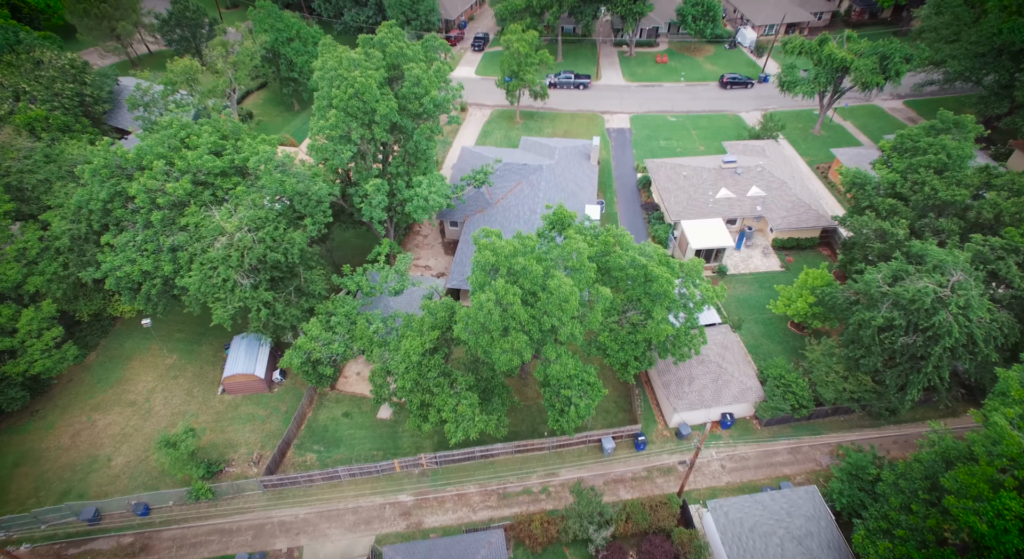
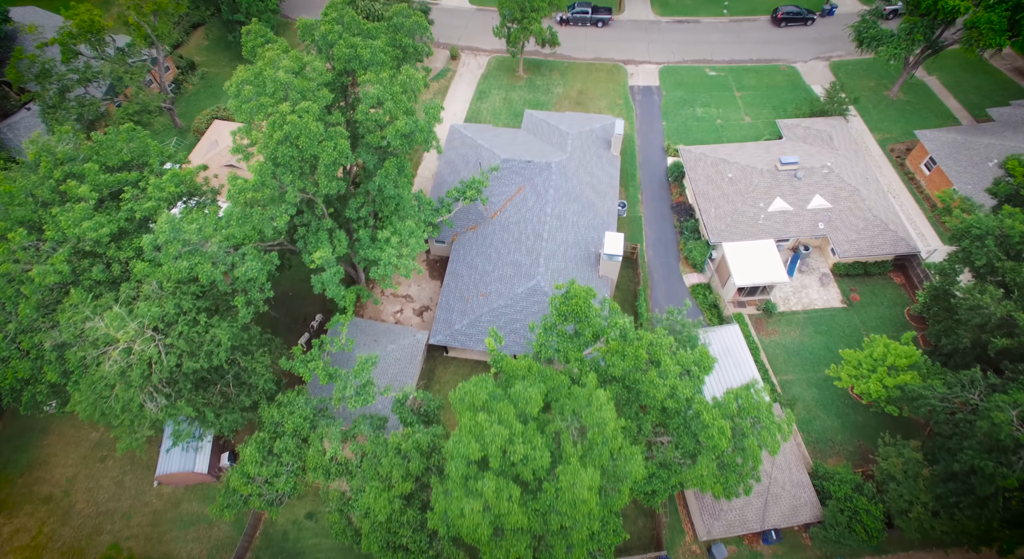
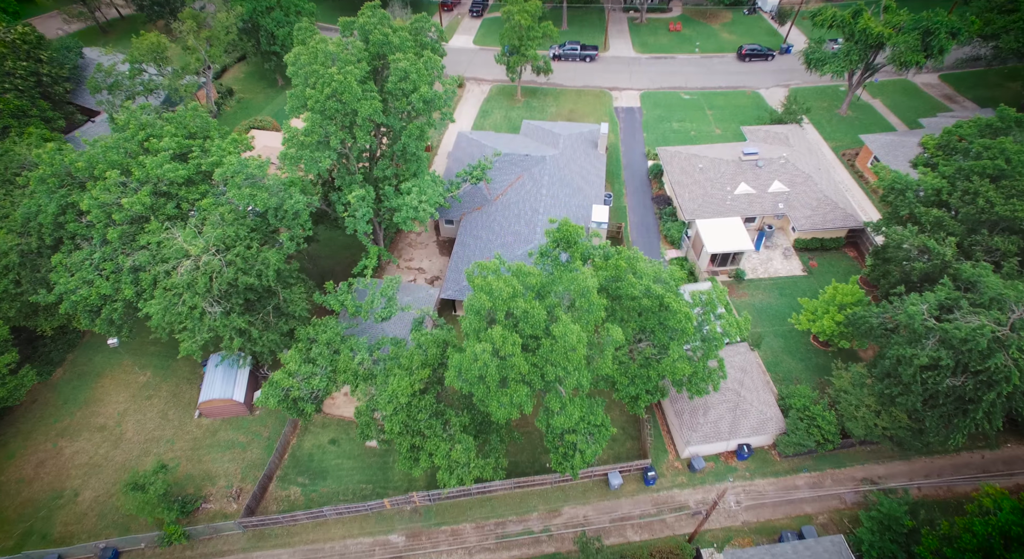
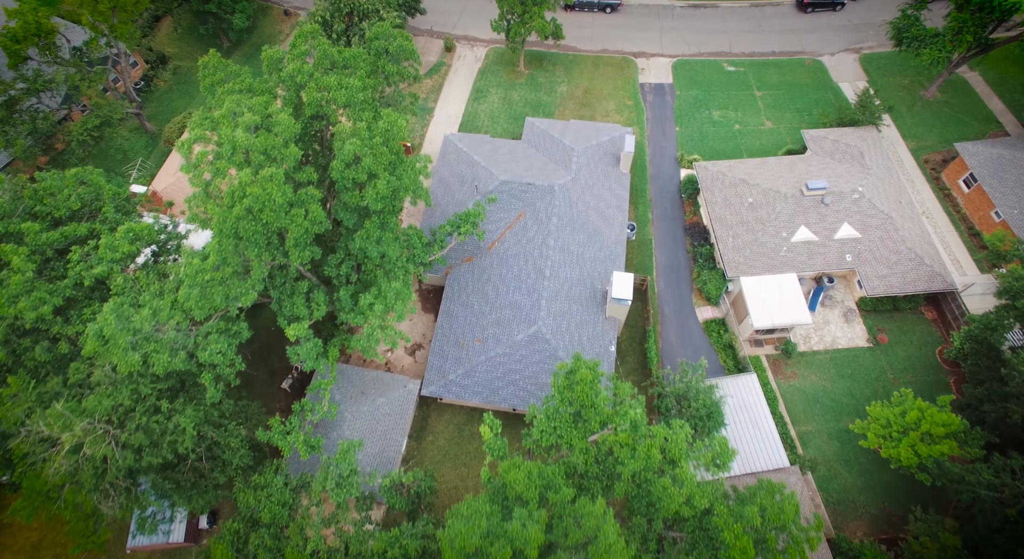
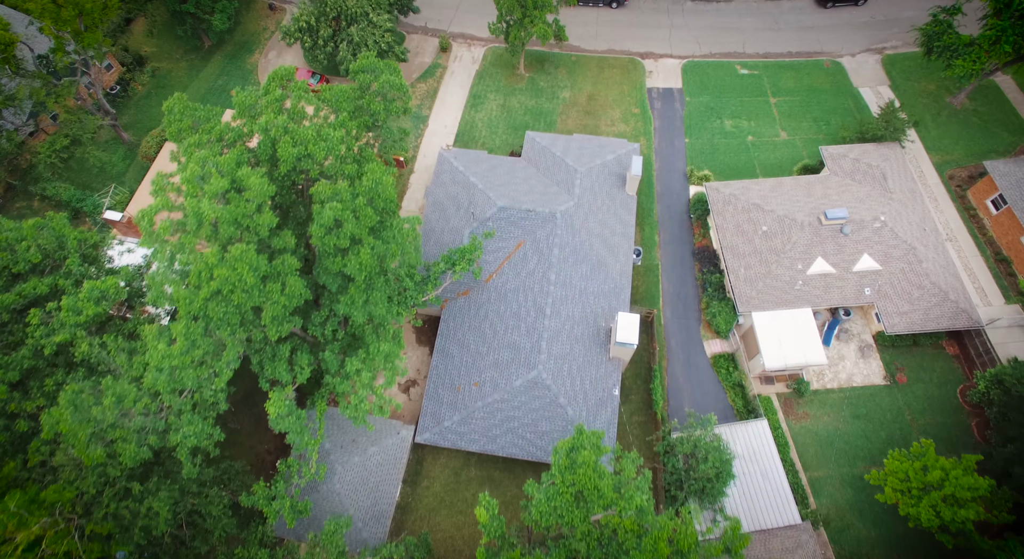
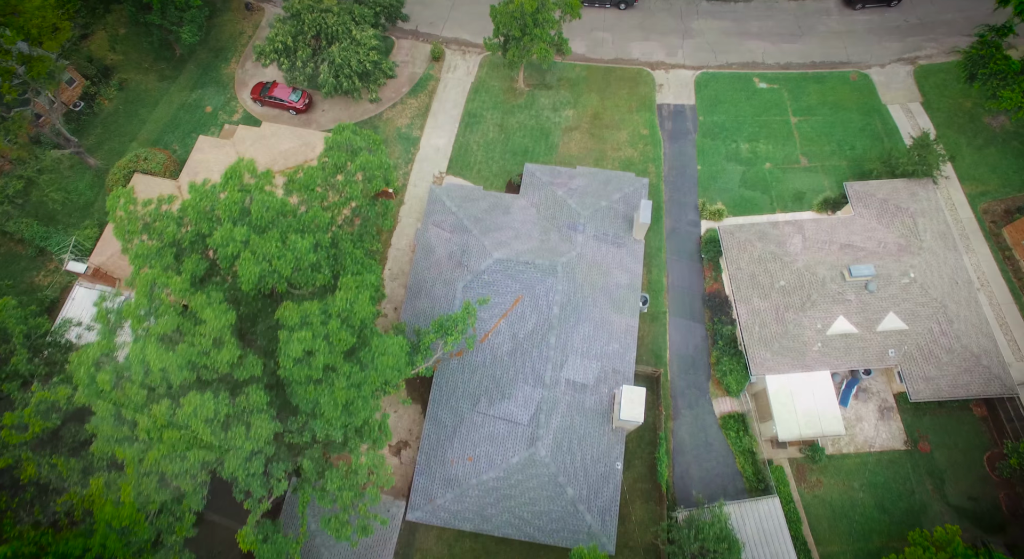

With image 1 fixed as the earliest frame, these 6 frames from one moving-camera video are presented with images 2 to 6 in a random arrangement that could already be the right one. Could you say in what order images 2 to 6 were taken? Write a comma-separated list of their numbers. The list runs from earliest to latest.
3, 2, 4, 5, 6
